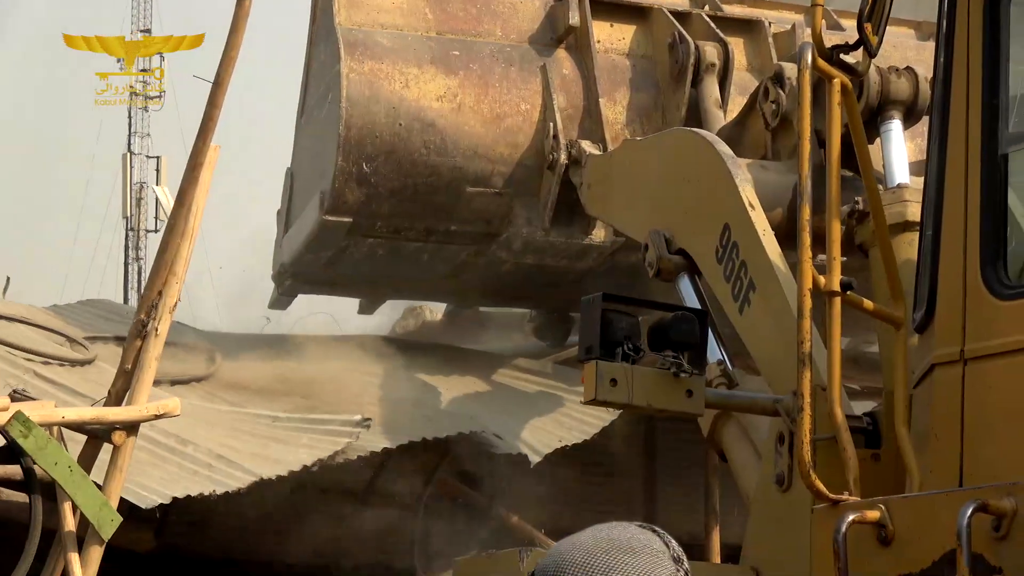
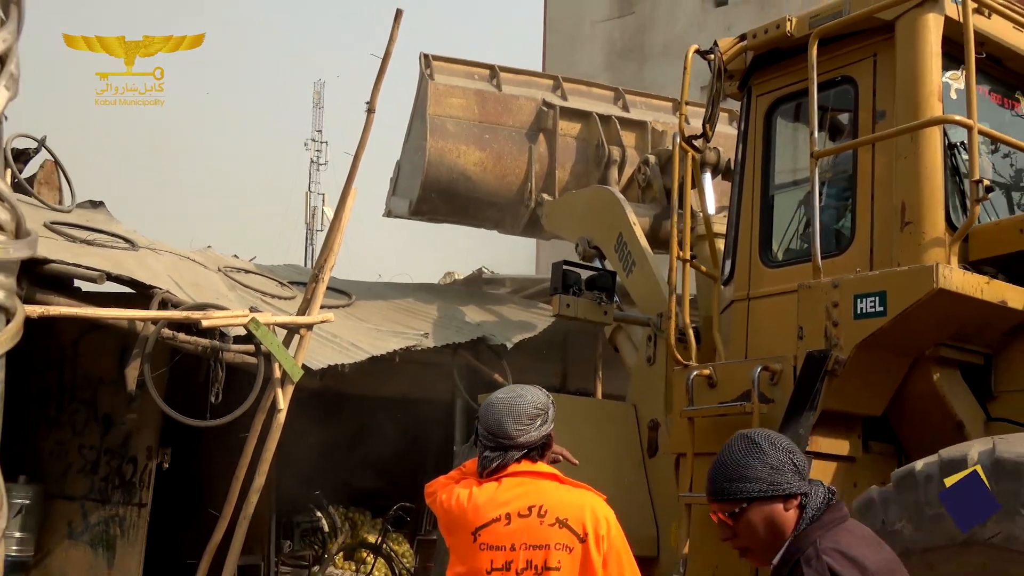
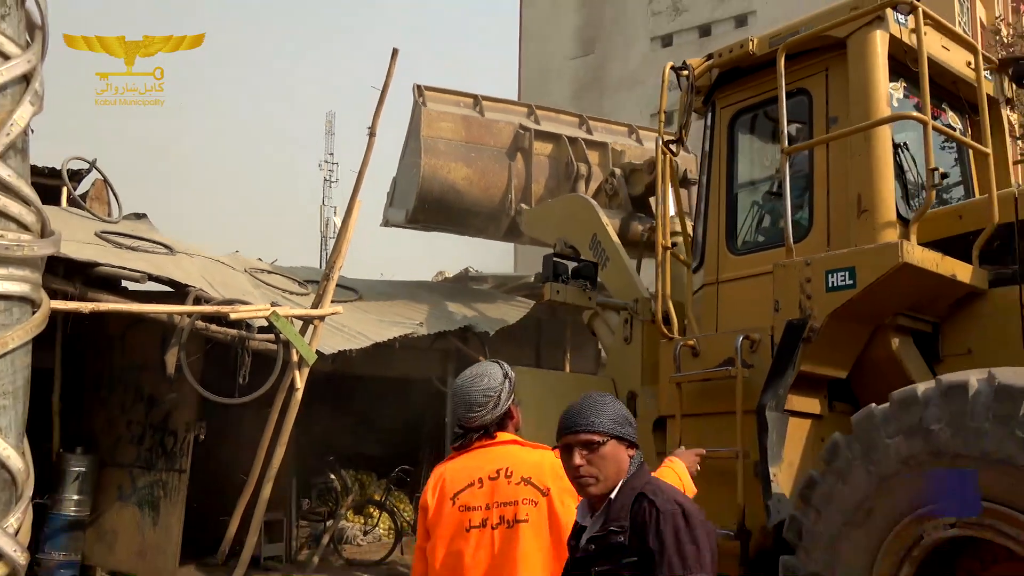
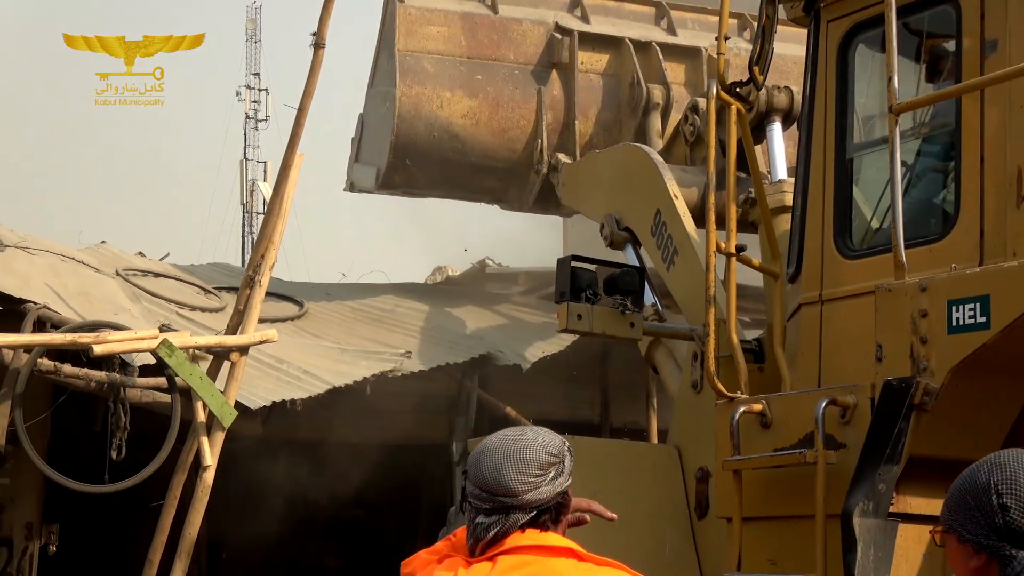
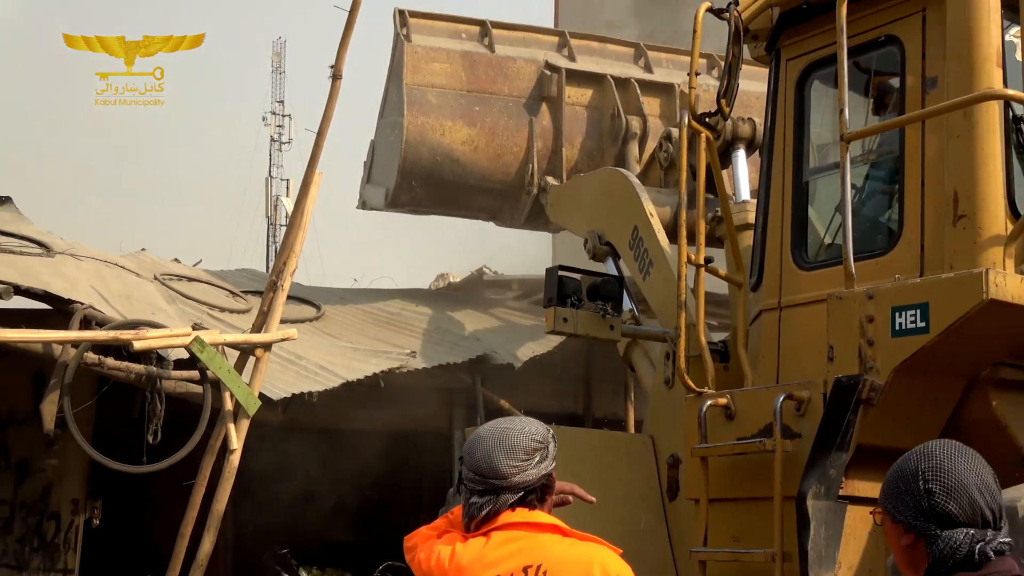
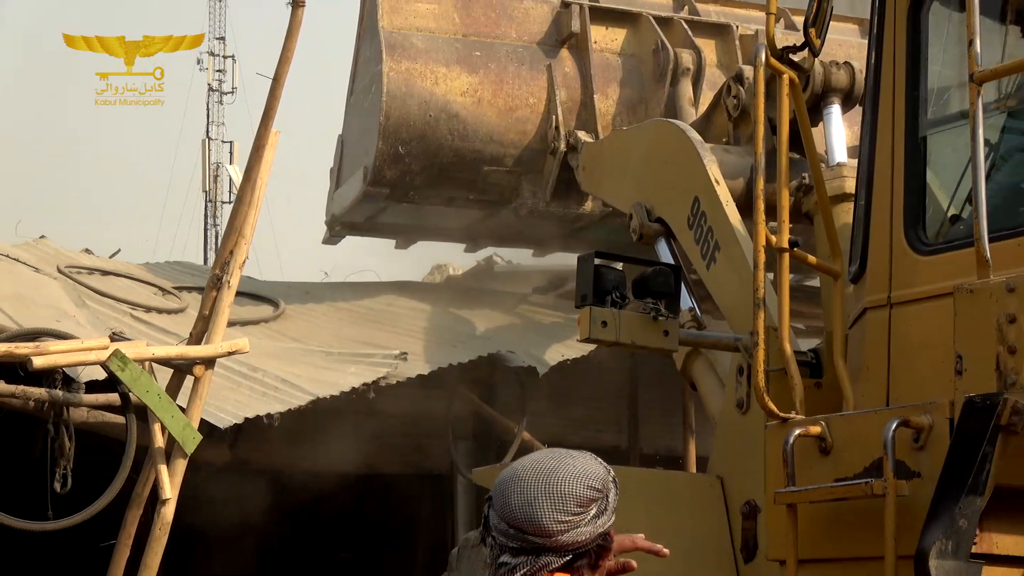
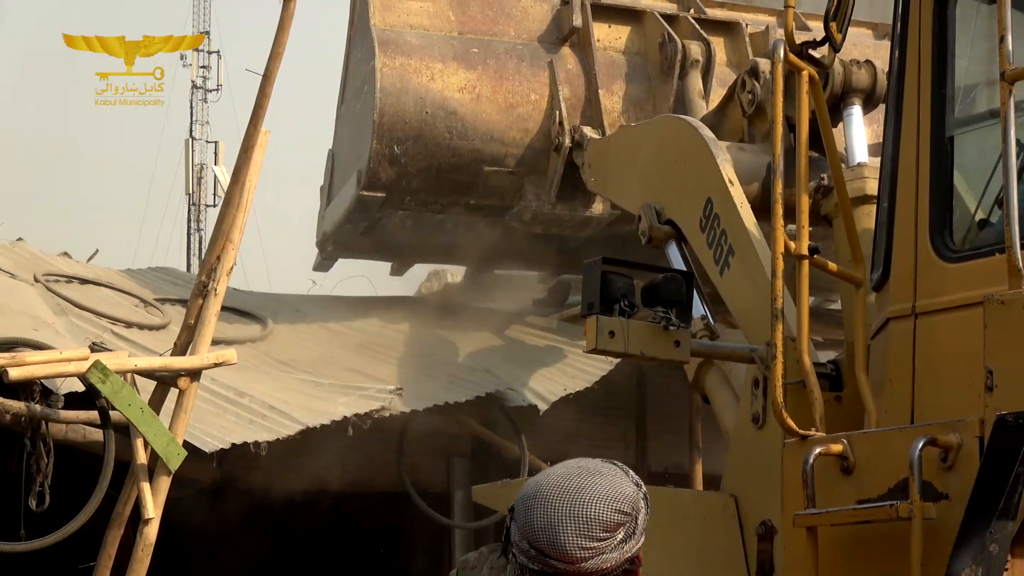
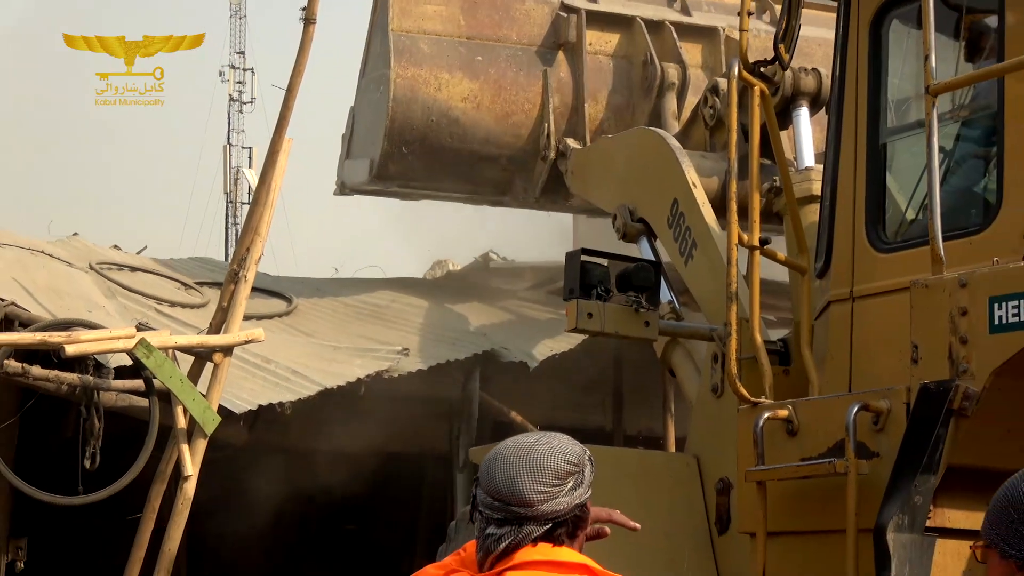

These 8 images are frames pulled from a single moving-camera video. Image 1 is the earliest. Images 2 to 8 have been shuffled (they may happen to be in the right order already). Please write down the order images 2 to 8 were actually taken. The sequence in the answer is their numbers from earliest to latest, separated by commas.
7, 6, 8, 4, 5, 2, 3
